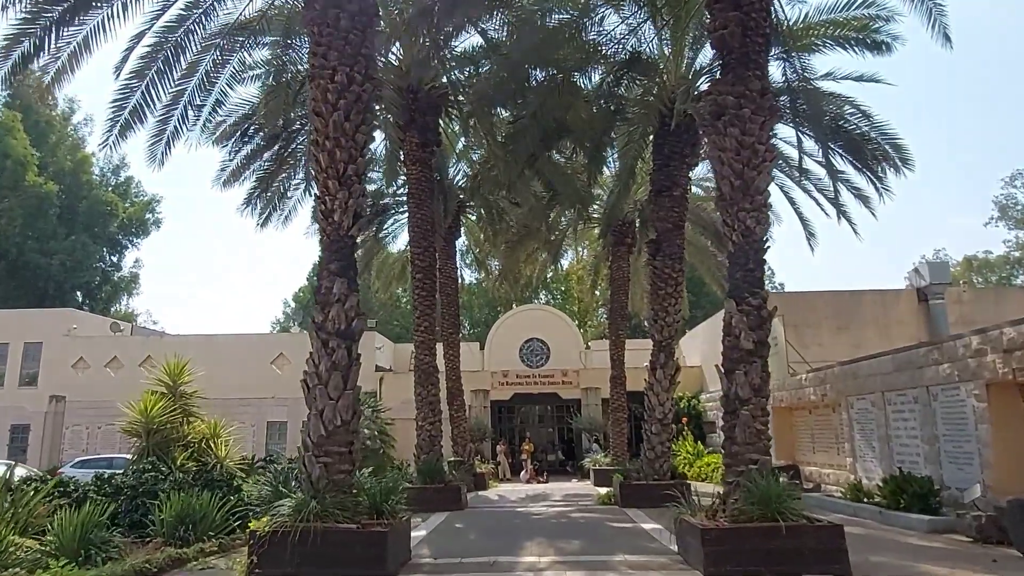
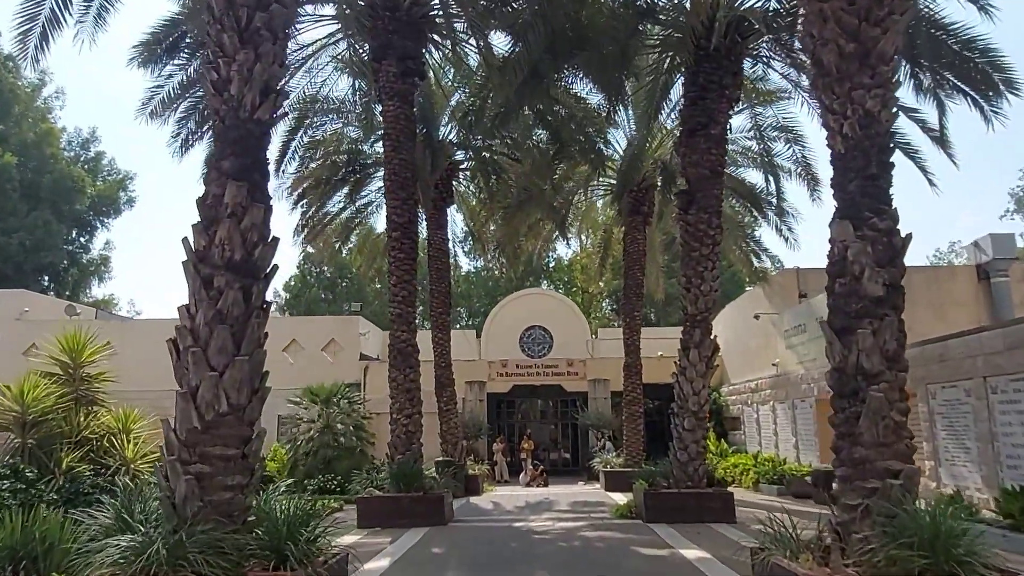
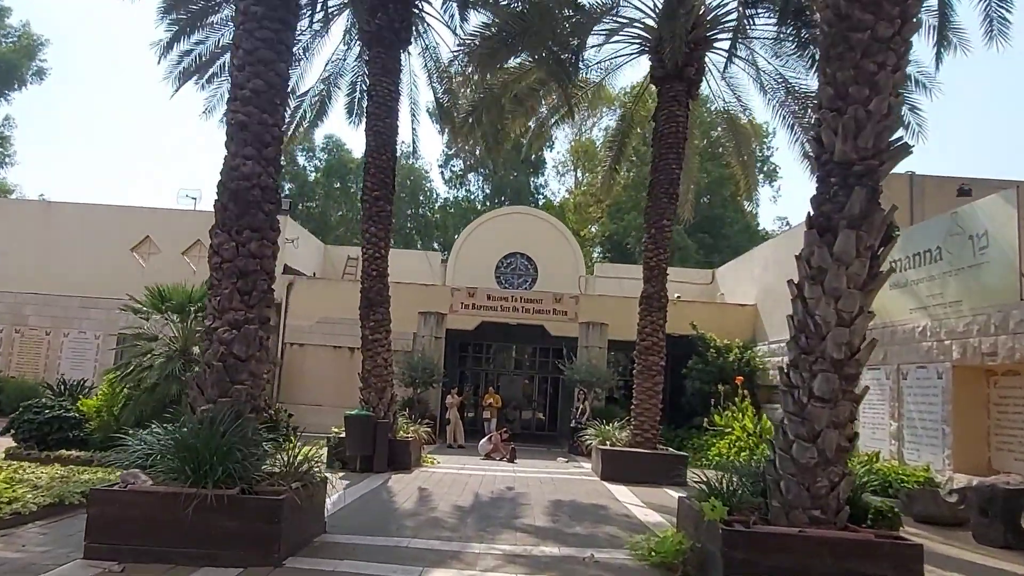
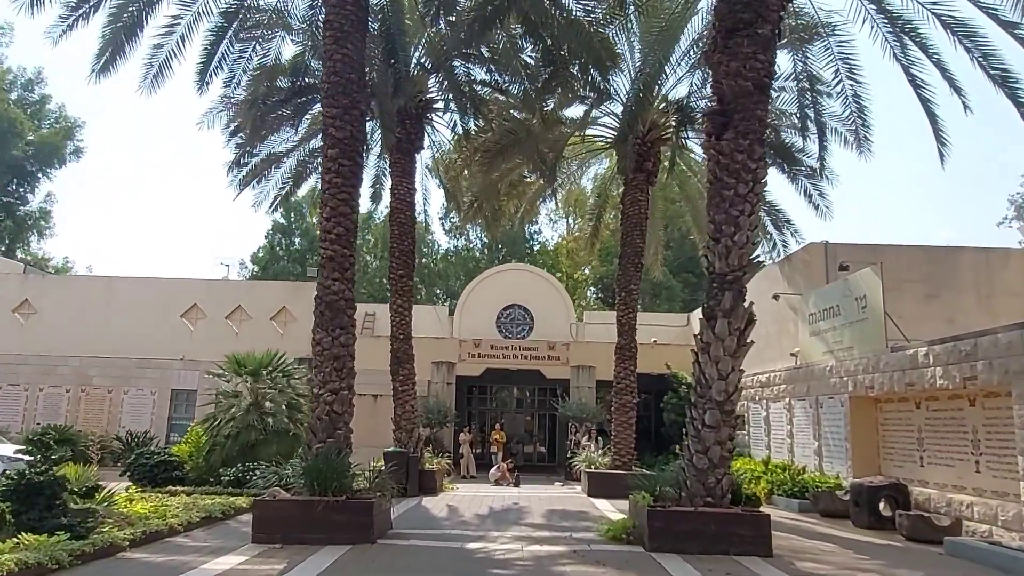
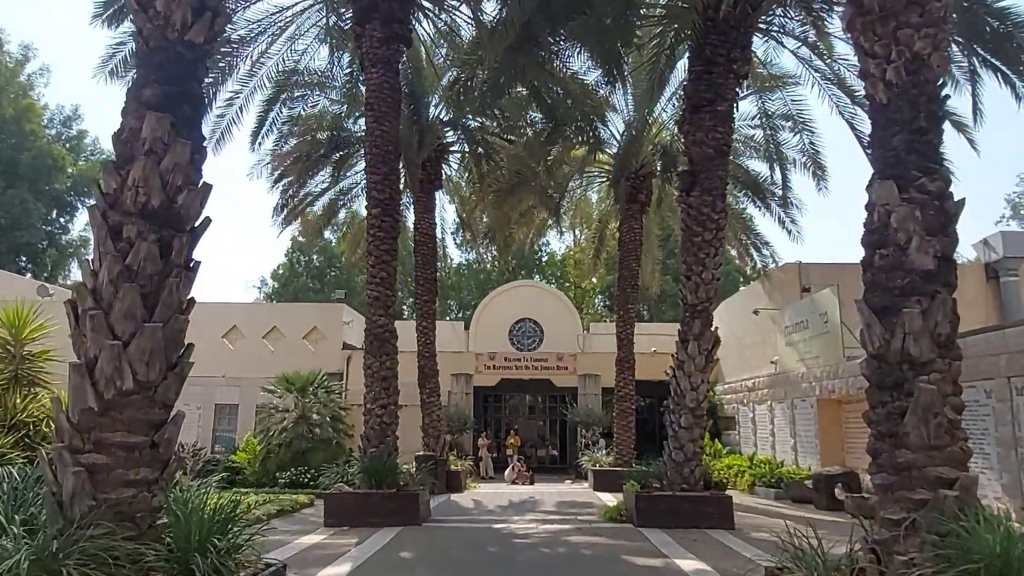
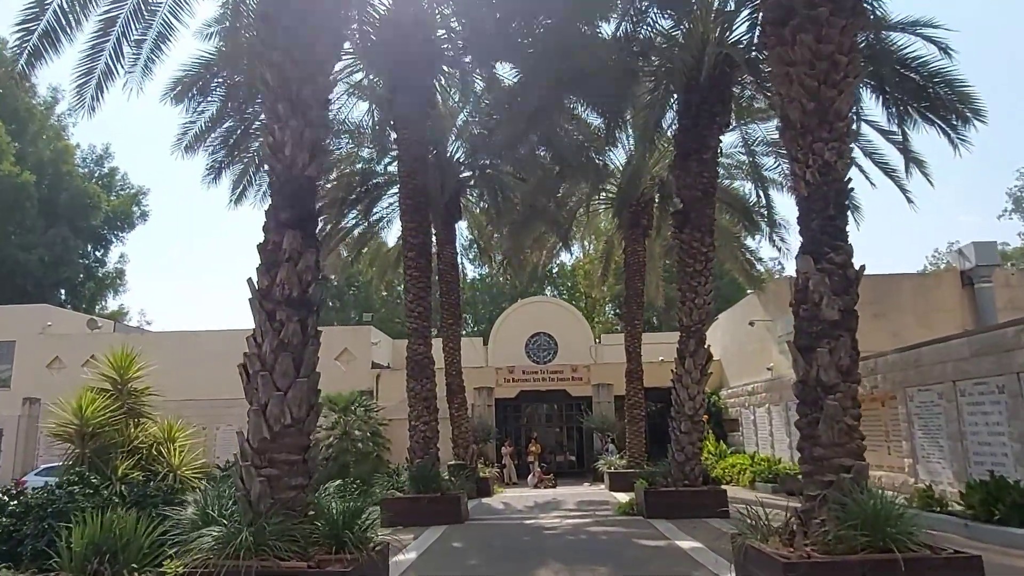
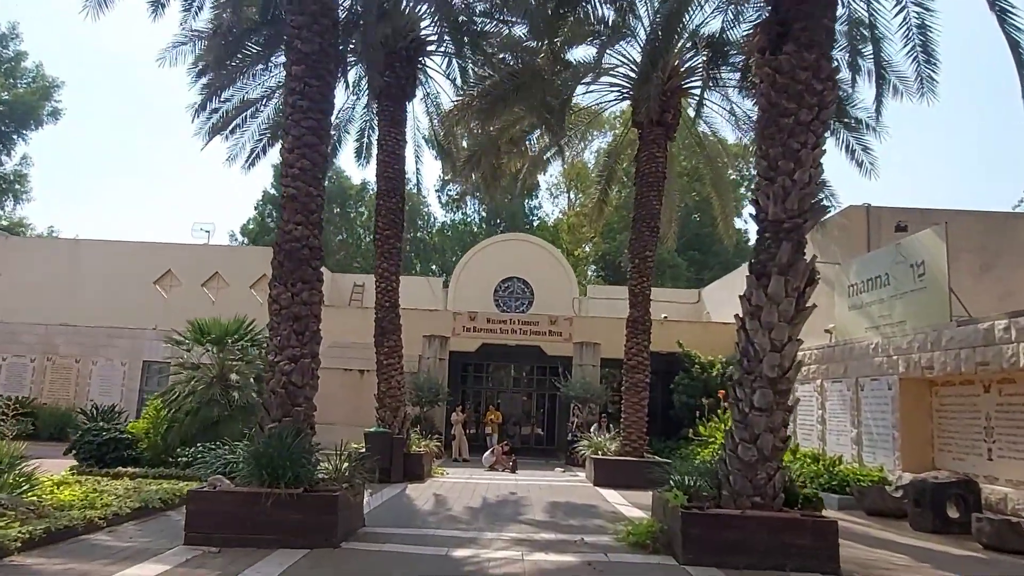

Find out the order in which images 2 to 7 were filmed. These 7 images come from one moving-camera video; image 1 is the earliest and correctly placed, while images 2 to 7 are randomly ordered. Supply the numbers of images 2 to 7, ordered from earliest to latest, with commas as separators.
6, 2, 5, 4, 7, 3
